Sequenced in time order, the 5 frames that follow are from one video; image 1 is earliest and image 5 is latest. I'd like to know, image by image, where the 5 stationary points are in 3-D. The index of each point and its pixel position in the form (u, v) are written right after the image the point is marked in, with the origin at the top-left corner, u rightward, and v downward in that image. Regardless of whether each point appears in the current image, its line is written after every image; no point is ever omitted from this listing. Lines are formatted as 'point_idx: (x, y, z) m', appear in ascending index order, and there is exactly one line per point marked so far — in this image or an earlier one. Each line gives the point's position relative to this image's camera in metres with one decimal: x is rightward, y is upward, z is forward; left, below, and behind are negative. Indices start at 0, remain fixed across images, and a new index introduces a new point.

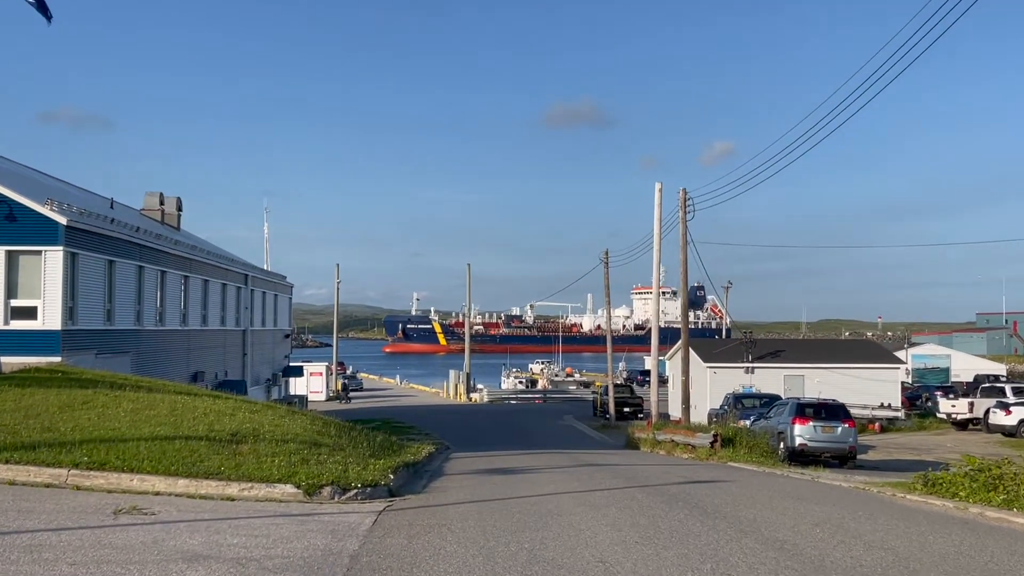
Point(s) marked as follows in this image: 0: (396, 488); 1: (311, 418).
0: (-1.6, -2.7, +12.8) m
1: (-4.0, -2.6, +18.9) m
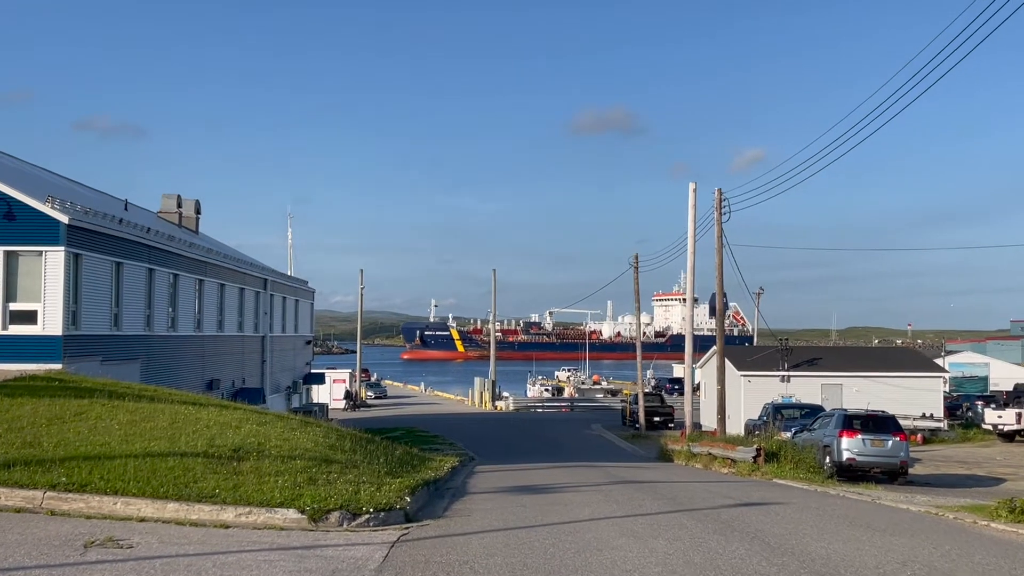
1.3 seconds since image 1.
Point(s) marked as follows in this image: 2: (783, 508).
0: (-1.2, -2.7, +11.5) m
1: (-3.4, -2.7, +17.6) m
2: (+3.6, -2.9, +12.7) m
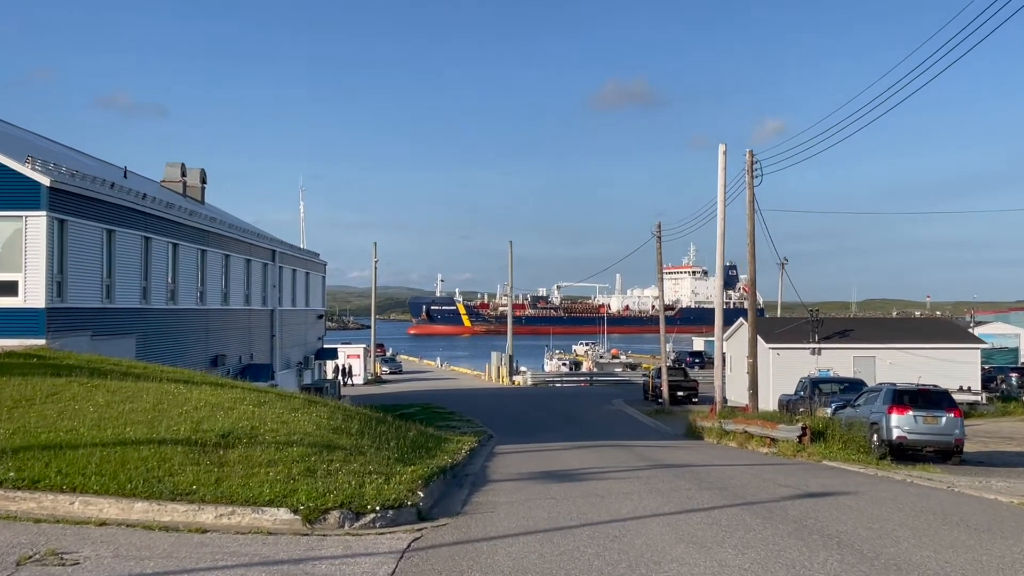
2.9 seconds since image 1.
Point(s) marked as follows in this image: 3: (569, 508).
0: (-0.9, -2.3, +9.9) m
1: (-3.0, -2.1, +16.0) m
2: (+3.9, -2.4, +11.0) m
3: (+0.6, -2.3, +10.0) m
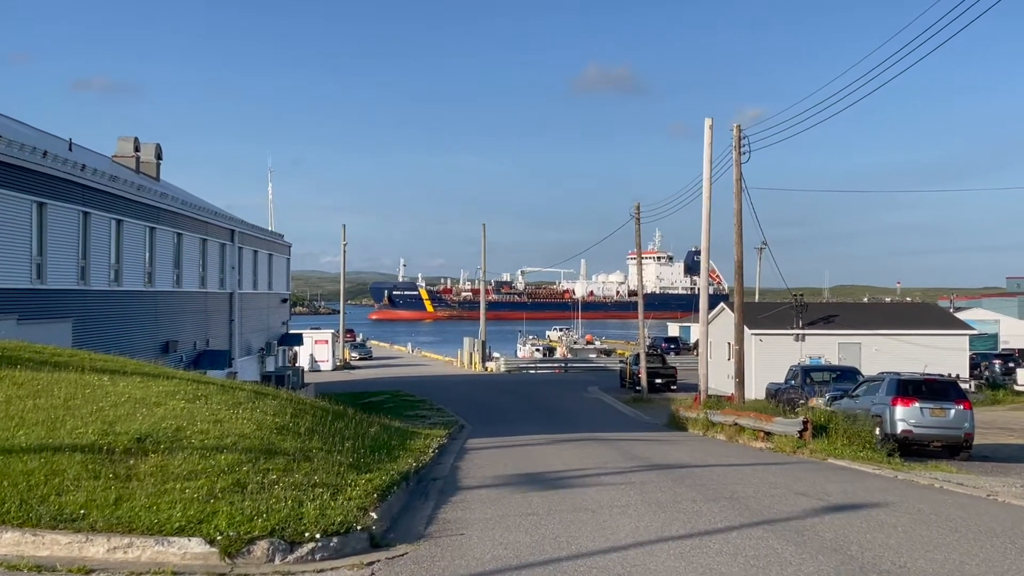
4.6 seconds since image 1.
0: (-1.1, -2.1, +8.0) m
1: (-3.4, -1.7, +14.1) m
2: (+3.7, -2.2, +9.3) m
3: (+0.4, -2.1, +8.2) m
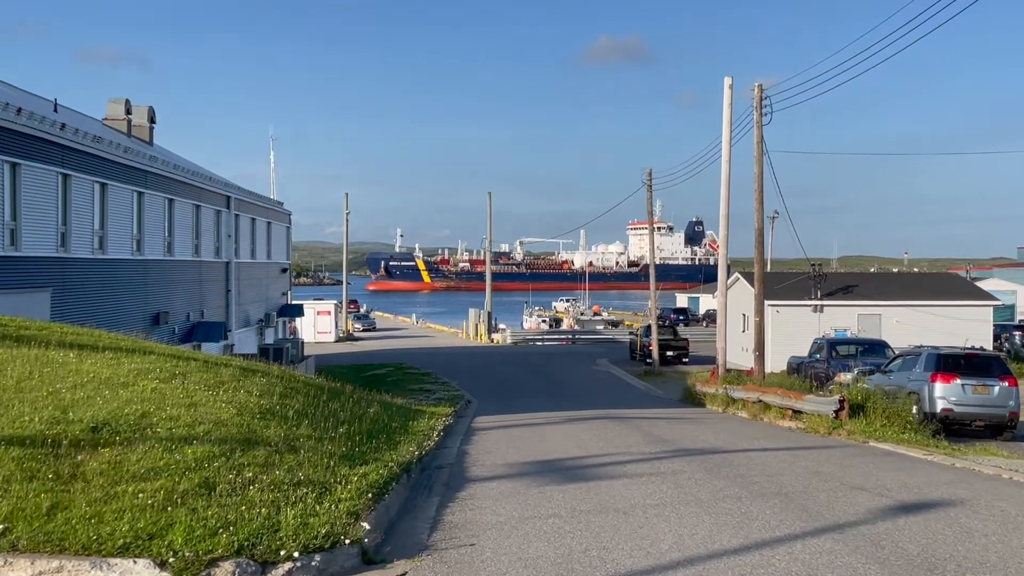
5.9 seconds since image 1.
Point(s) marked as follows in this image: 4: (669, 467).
0: (-1.0, -1.8, +6.7) m
1: (-3.2, -1.3, +12.8) m
2: (+3.9, -1.9, +7.9) m
3: (+0.5, -1.8, +6.9) m
4: (+1.8, -2.1, +10.9) m
